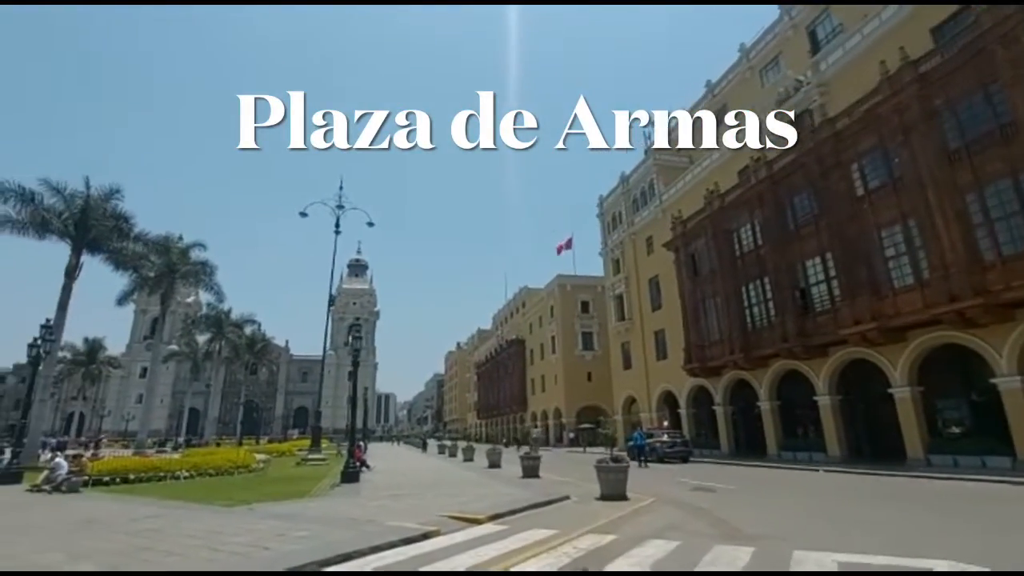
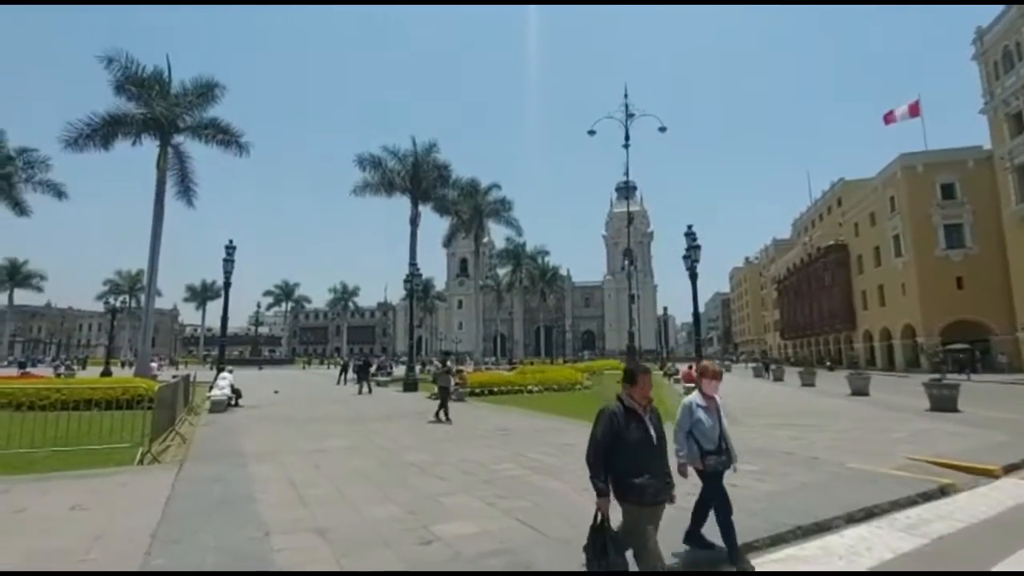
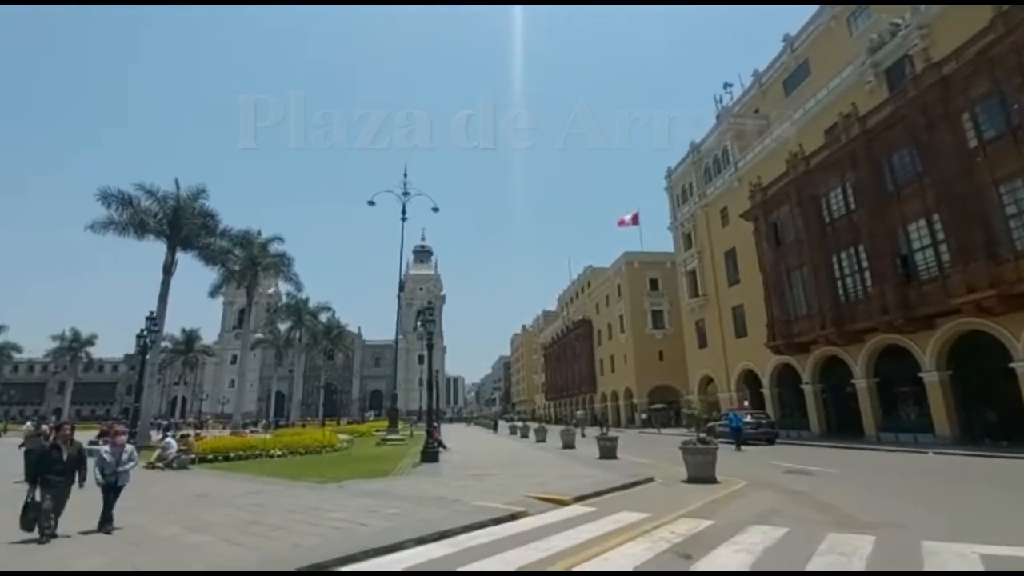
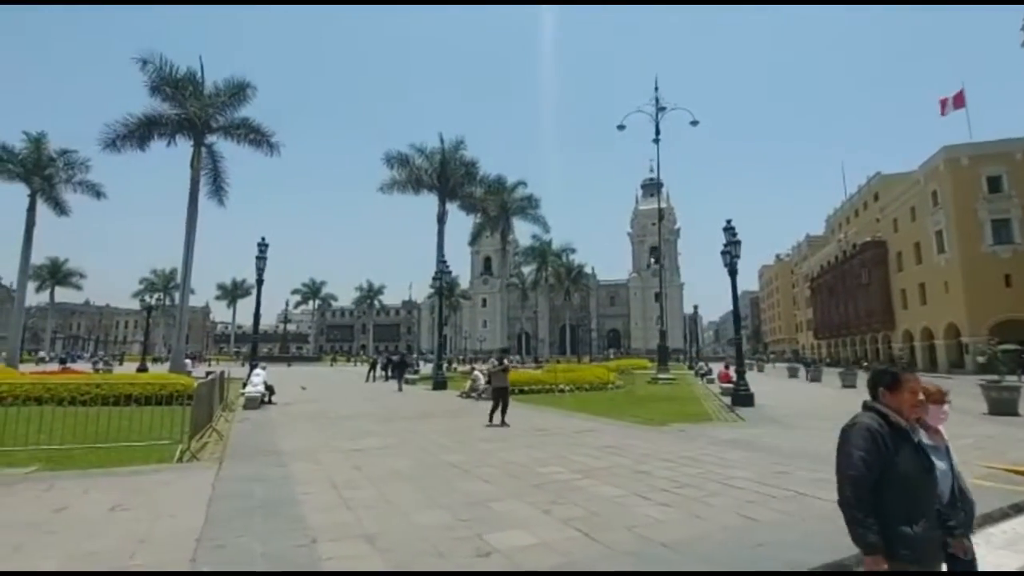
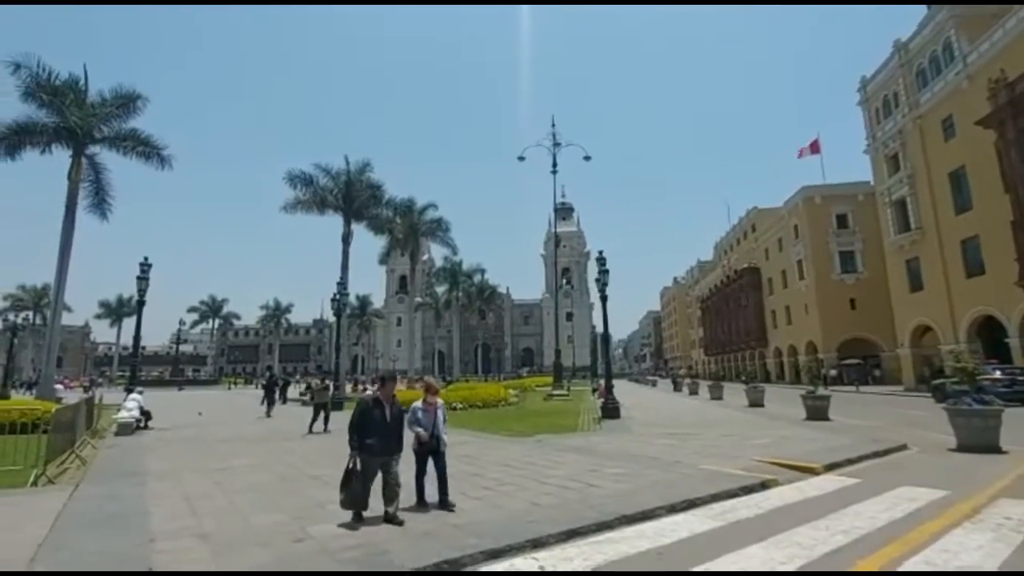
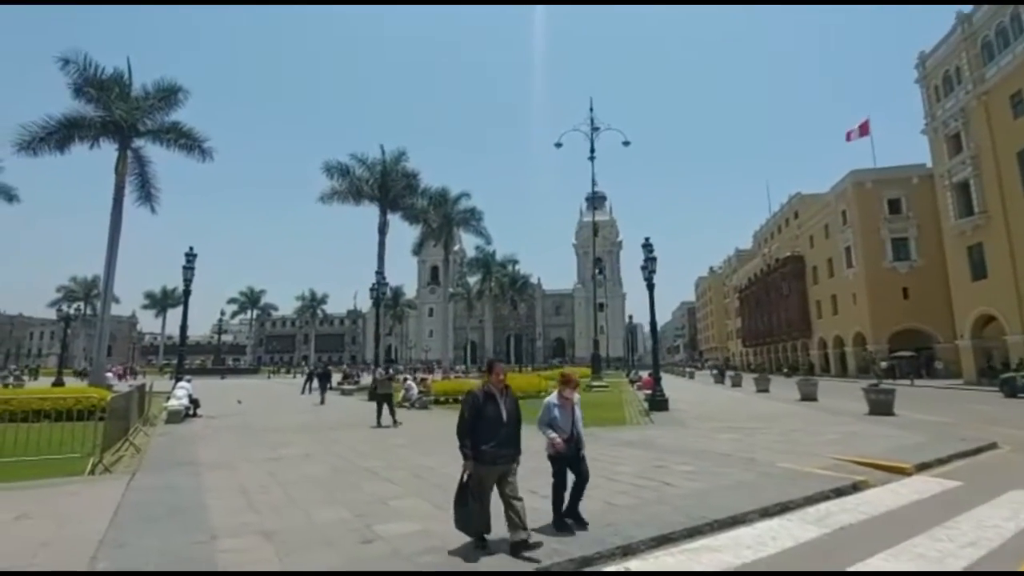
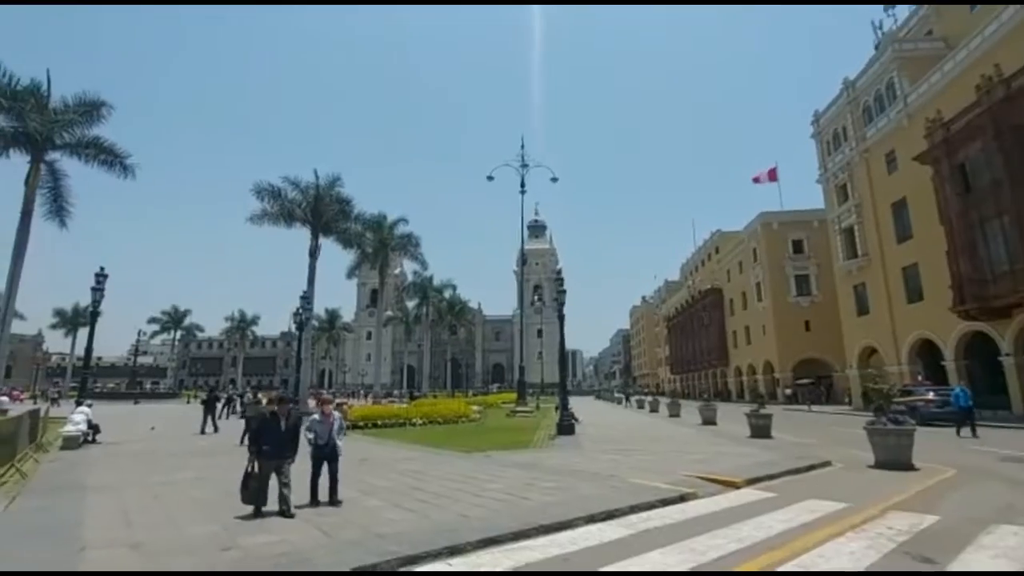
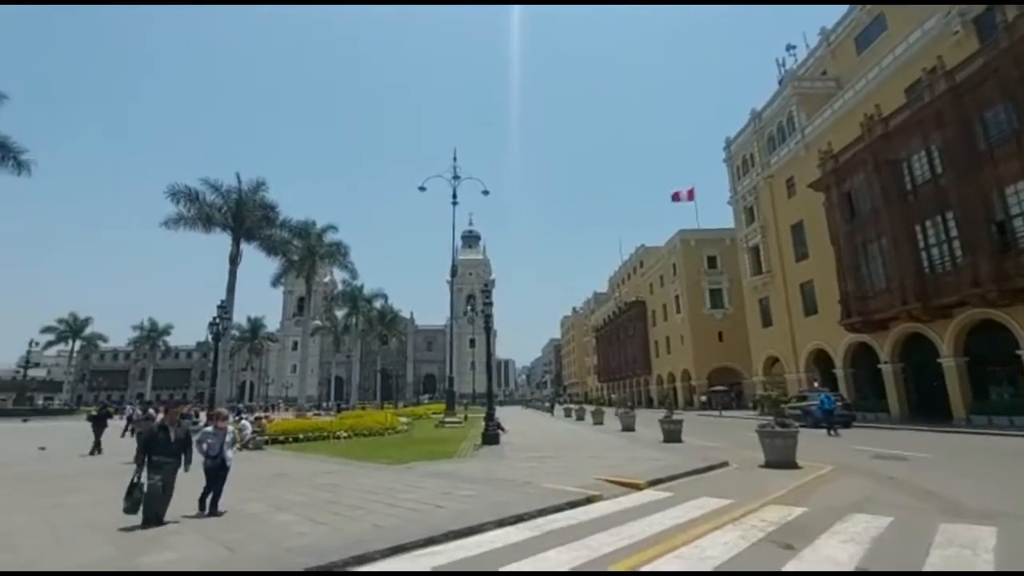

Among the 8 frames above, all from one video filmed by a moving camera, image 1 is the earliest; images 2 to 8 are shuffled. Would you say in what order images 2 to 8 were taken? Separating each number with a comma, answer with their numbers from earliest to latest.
3, 8, 7, 5, 6, 2, 4
